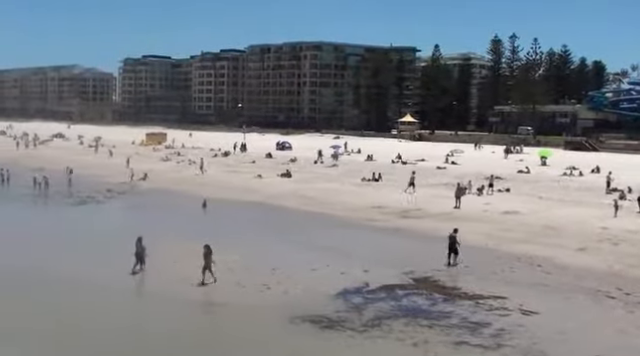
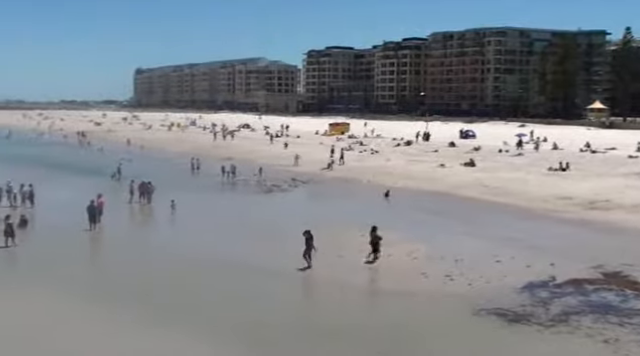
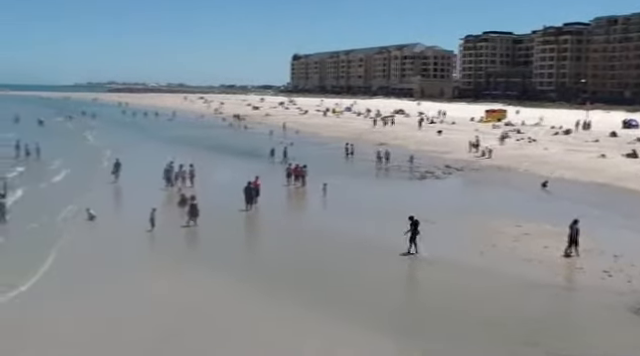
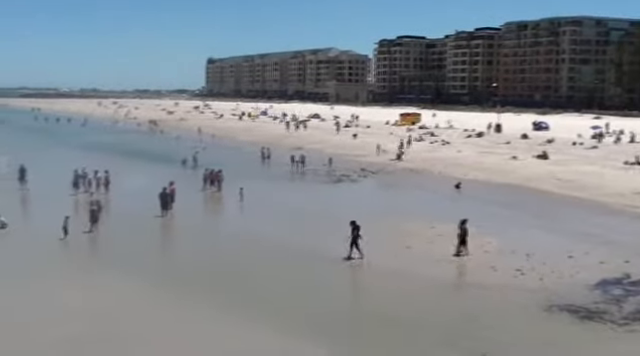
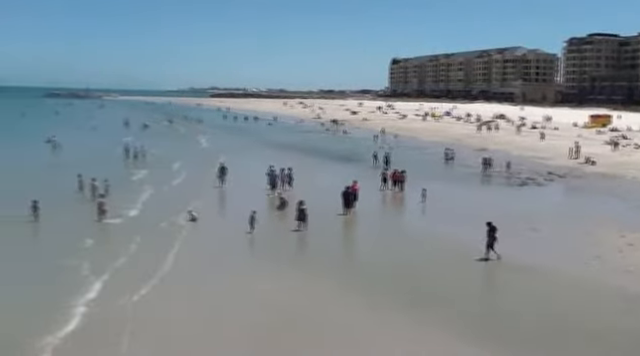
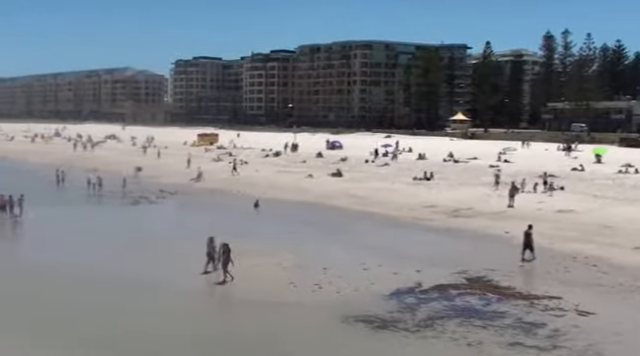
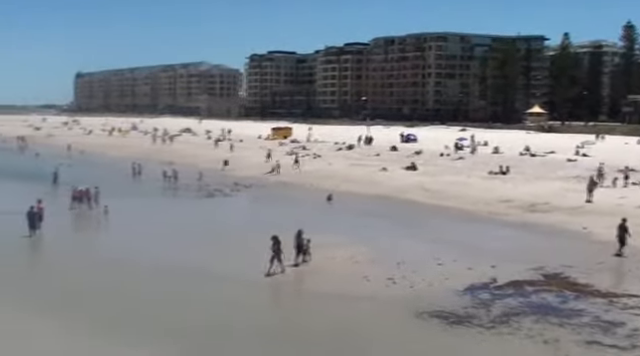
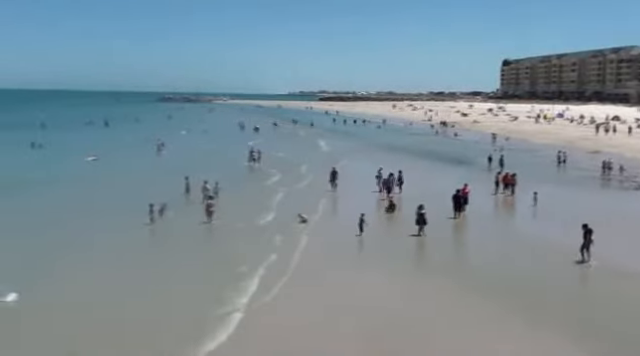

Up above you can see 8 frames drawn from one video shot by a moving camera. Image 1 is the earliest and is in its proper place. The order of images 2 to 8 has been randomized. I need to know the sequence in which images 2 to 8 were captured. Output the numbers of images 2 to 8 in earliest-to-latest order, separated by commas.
6, 7, 2, 4, 3, 5, 8
